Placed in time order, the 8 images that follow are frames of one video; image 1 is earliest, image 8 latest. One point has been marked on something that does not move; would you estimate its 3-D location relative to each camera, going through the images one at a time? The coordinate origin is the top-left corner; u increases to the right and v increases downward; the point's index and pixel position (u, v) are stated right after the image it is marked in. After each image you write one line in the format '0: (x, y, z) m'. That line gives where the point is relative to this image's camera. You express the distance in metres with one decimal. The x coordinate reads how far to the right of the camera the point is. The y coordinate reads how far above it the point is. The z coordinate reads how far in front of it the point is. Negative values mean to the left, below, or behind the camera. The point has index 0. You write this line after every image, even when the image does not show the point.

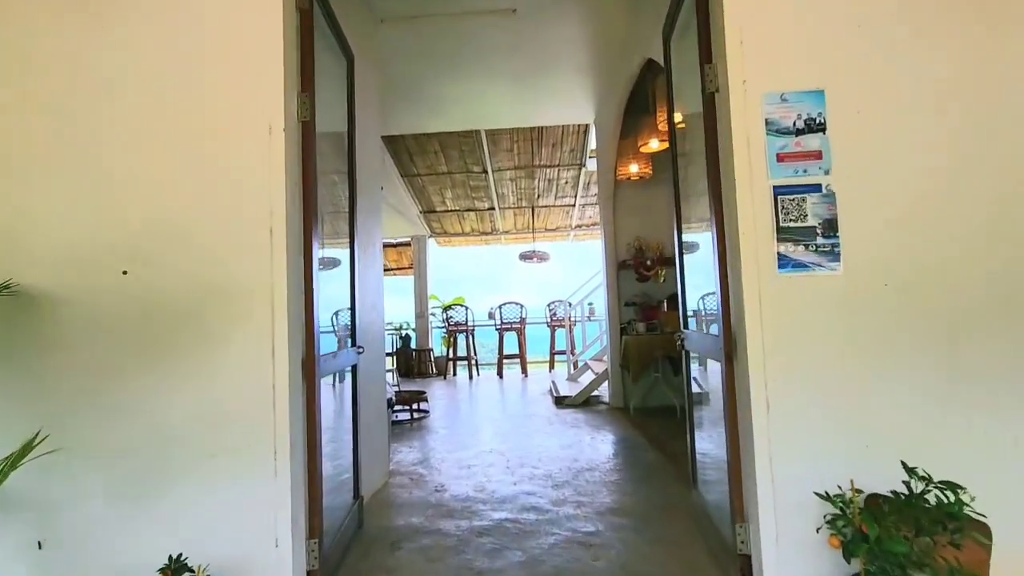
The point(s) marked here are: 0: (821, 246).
0: (+1.0, +0.1, +1.7) m
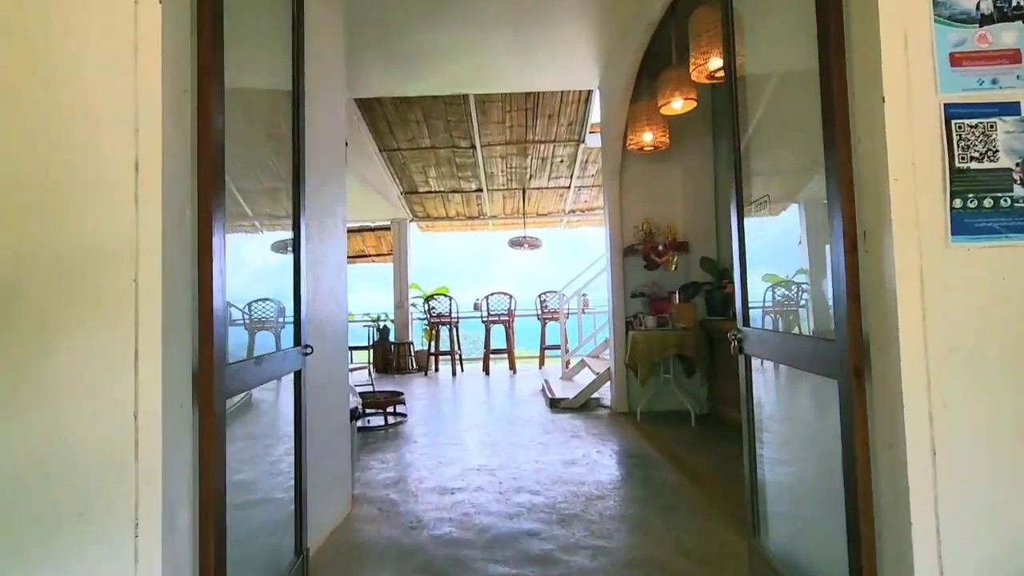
0: (+1.1, +0.2, +1.1) m
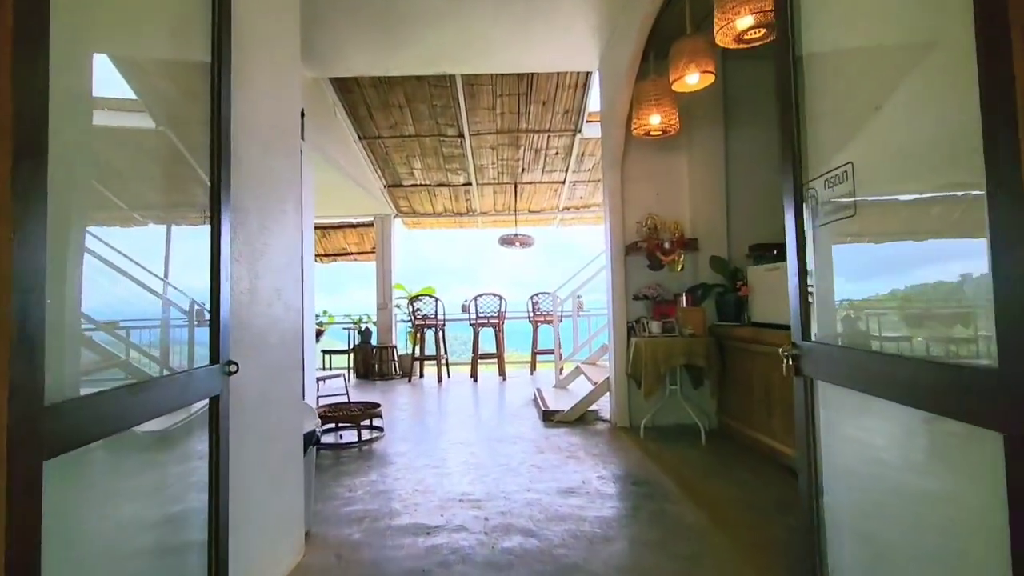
0: (+1.0, +0.2, +0.7) m
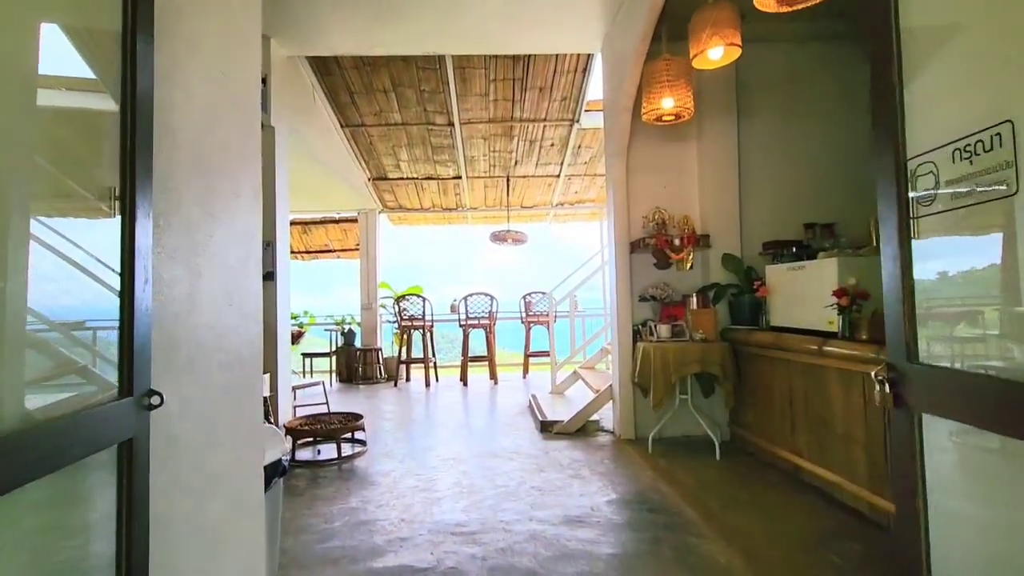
0: (+1.1, +0.2, +0.3) m
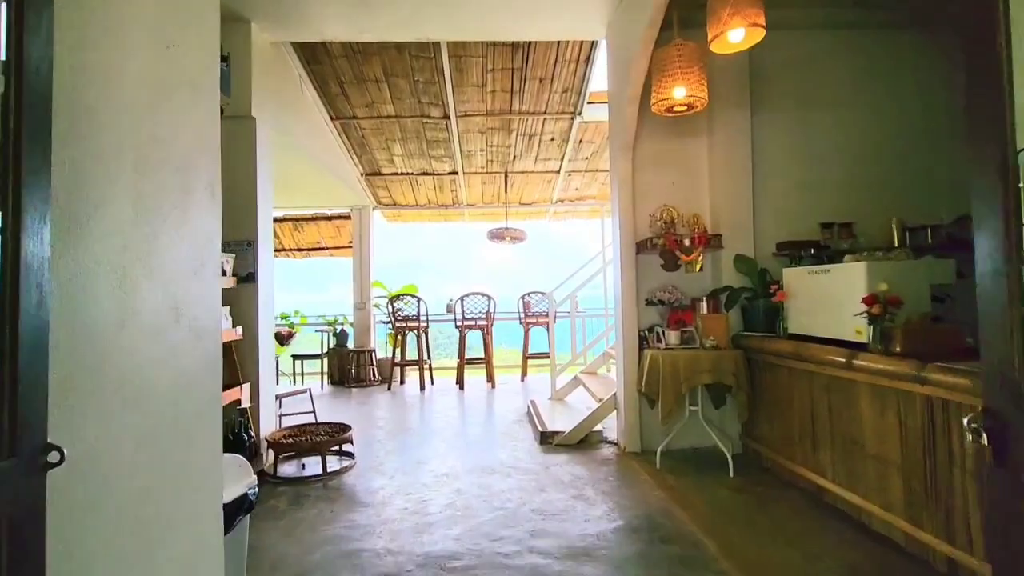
0: (+1.1, +0.1, +0.1) m
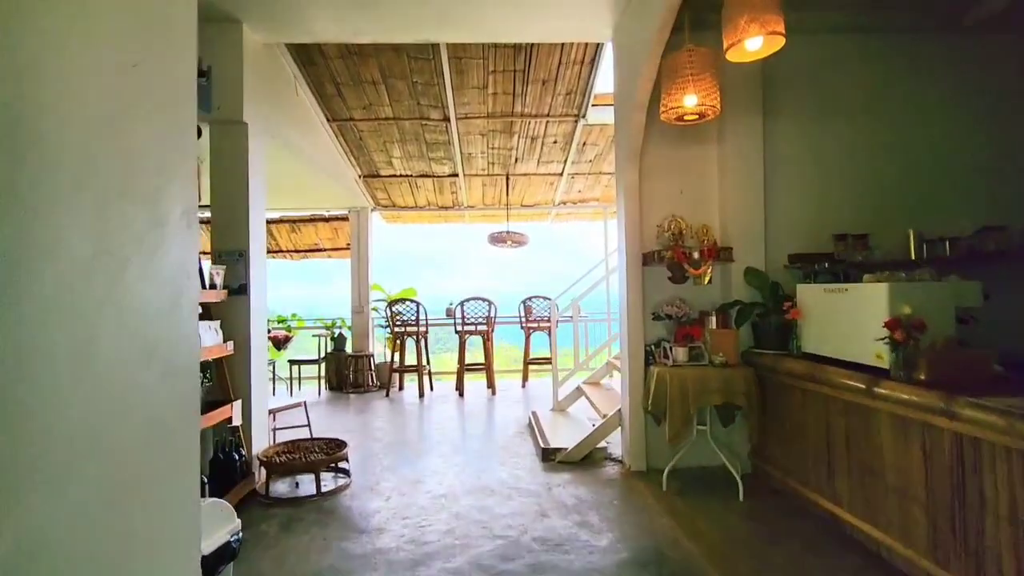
0: (+1.1, 0.0, -0.1) m
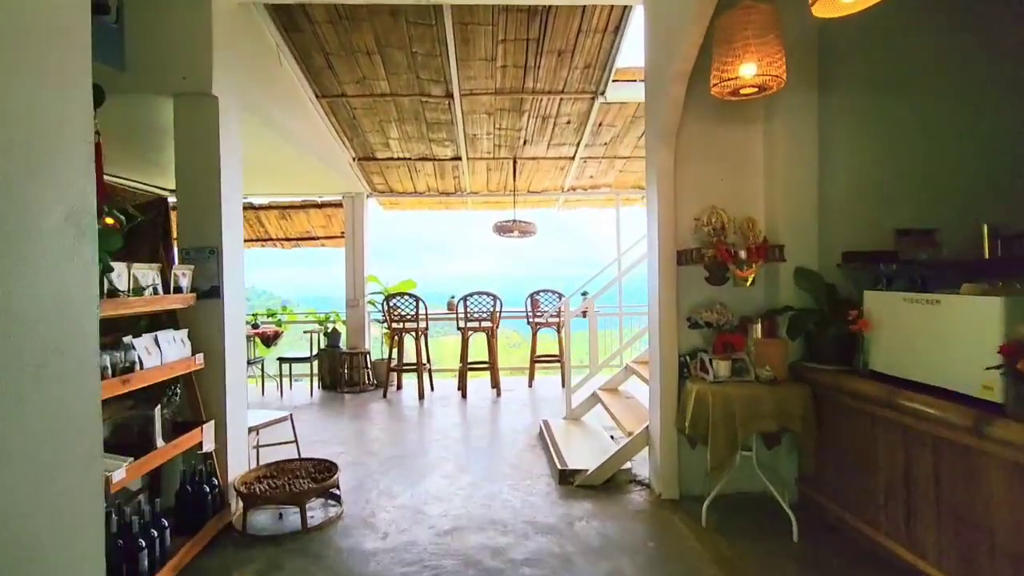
0: (+1.2, -0.1, -0.5) m
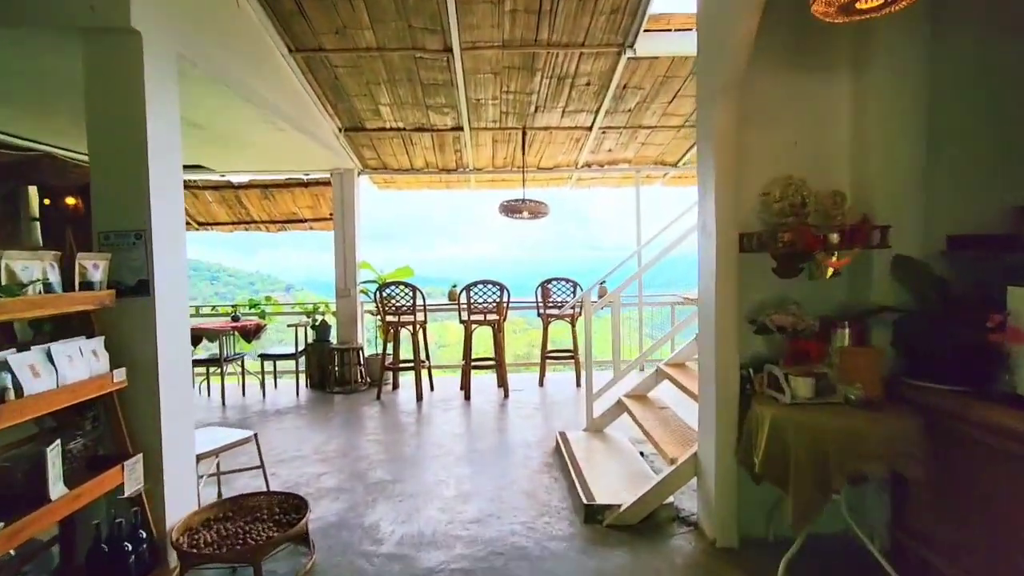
0: (+1.3, -0.2, -1.2) m
